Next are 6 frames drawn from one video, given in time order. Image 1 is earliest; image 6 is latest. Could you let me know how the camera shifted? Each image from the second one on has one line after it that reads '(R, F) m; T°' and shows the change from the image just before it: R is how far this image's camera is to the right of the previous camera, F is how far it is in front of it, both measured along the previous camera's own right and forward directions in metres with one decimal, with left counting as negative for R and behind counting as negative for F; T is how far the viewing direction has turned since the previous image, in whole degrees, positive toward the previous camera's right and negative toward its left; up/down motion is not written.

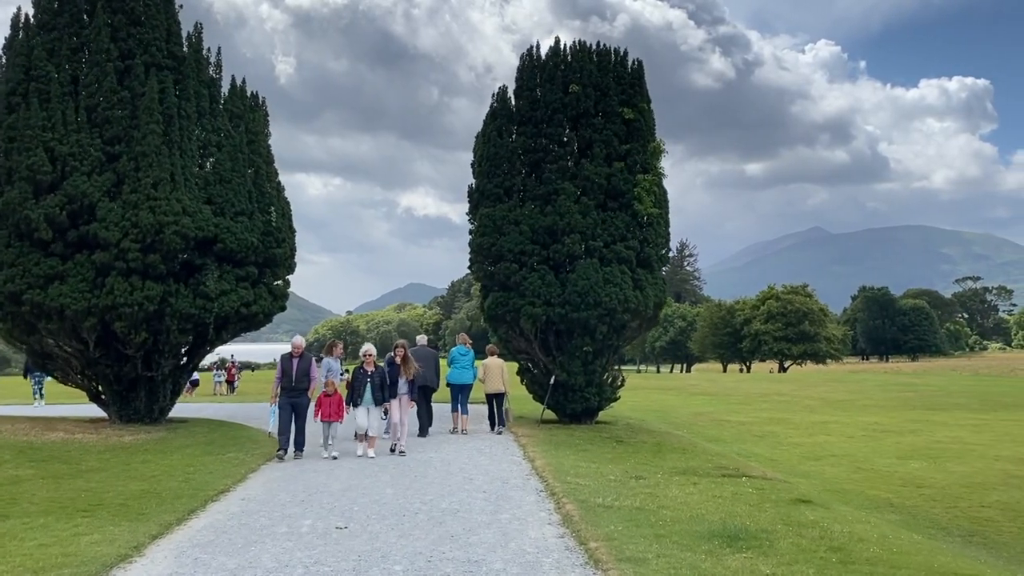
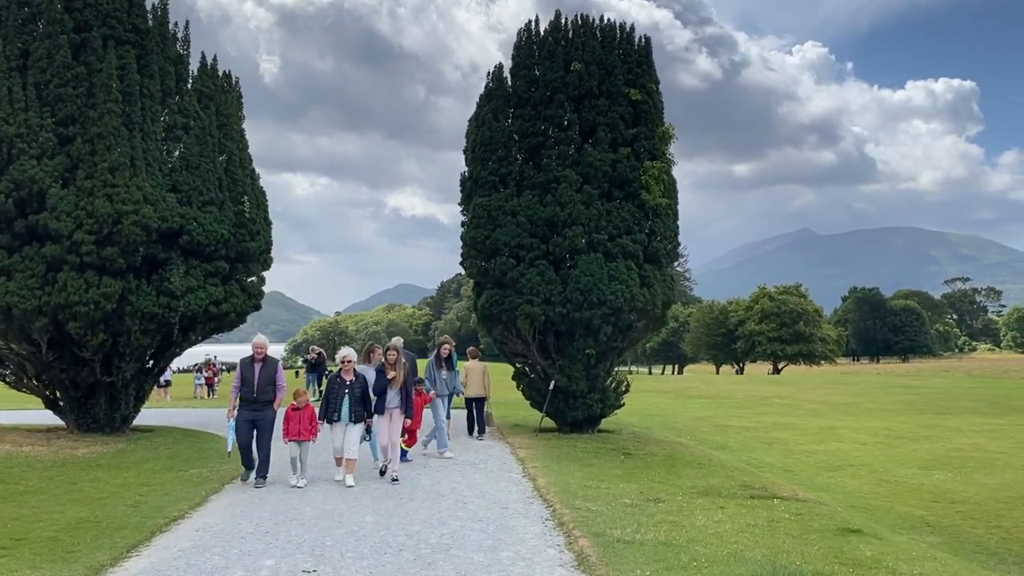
(-0.2, +1.6) m; +1°
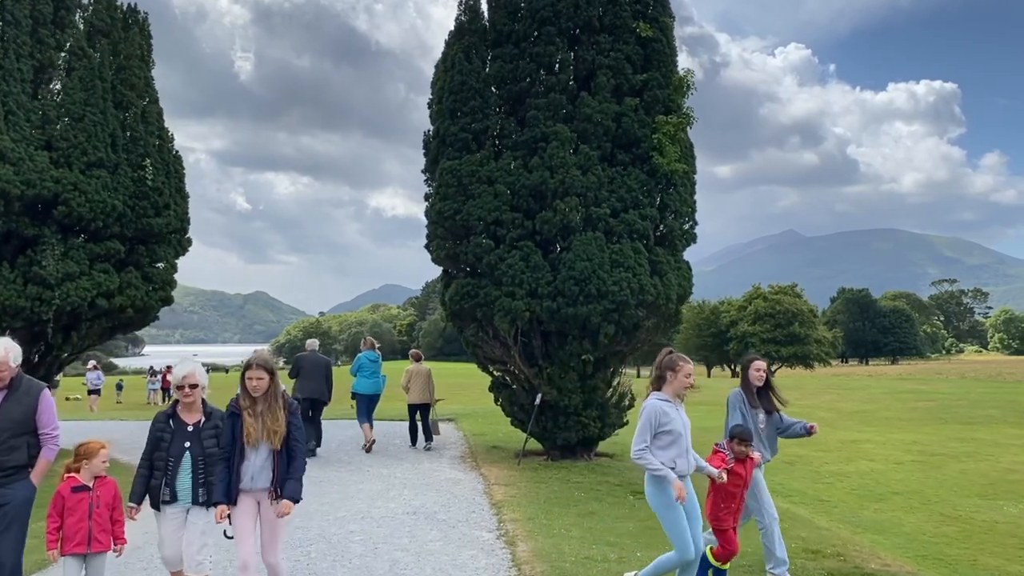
(+0.1, +3.8) m; +1°
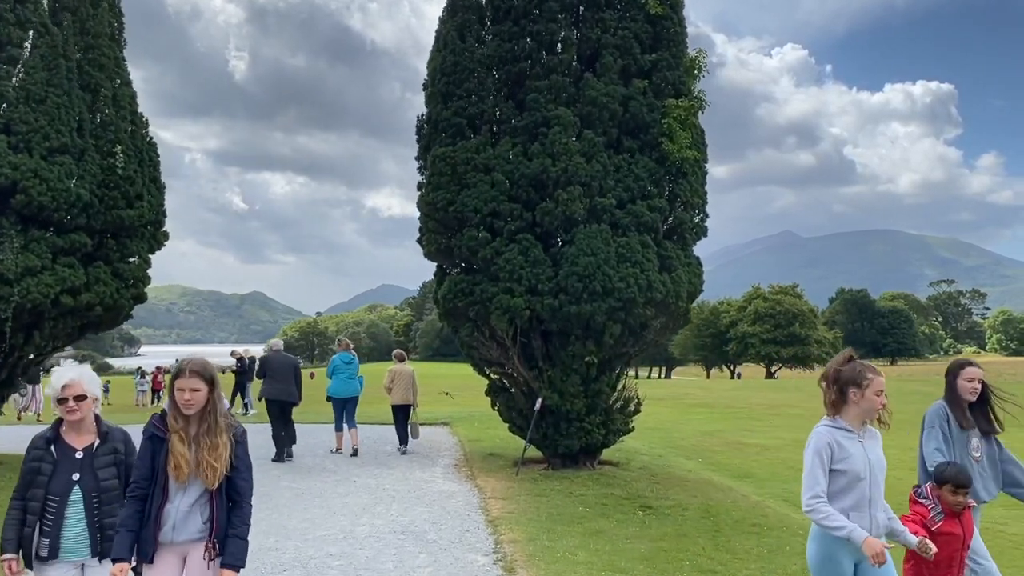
(0.0, +1.0) m; 0°
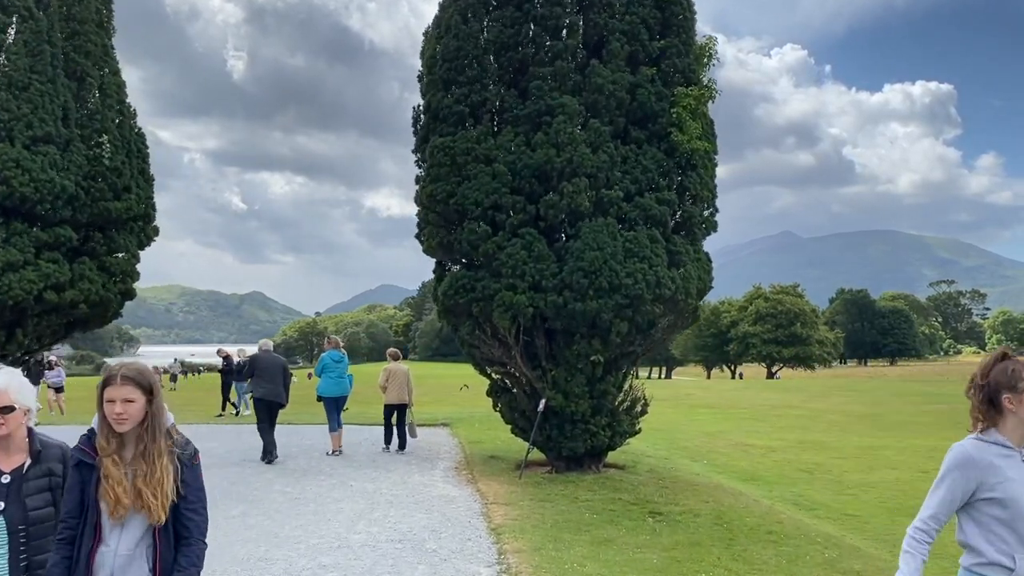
(-0.1, +0.5) m; 0°
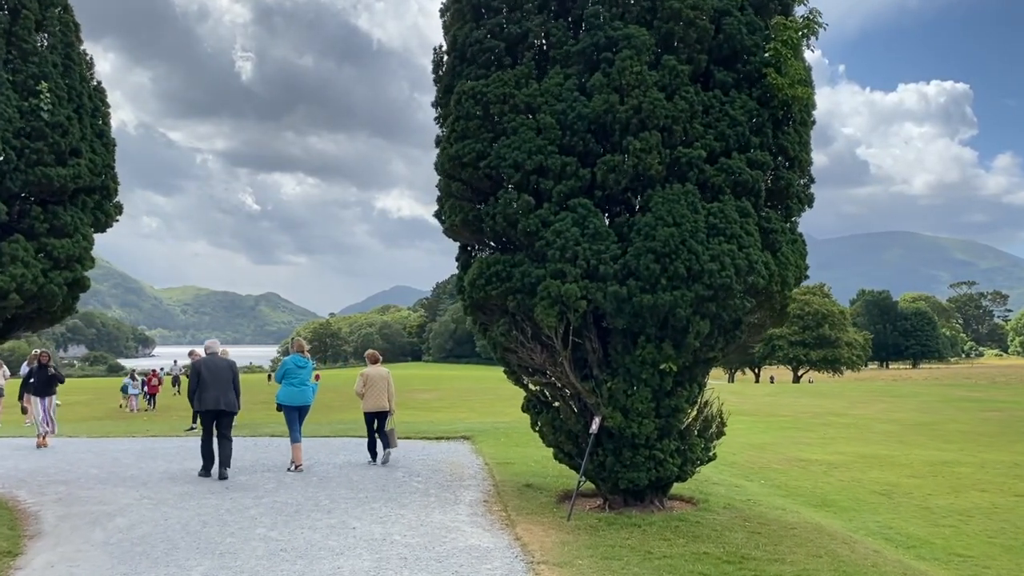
(-0.4, +2.7) m; -1°
